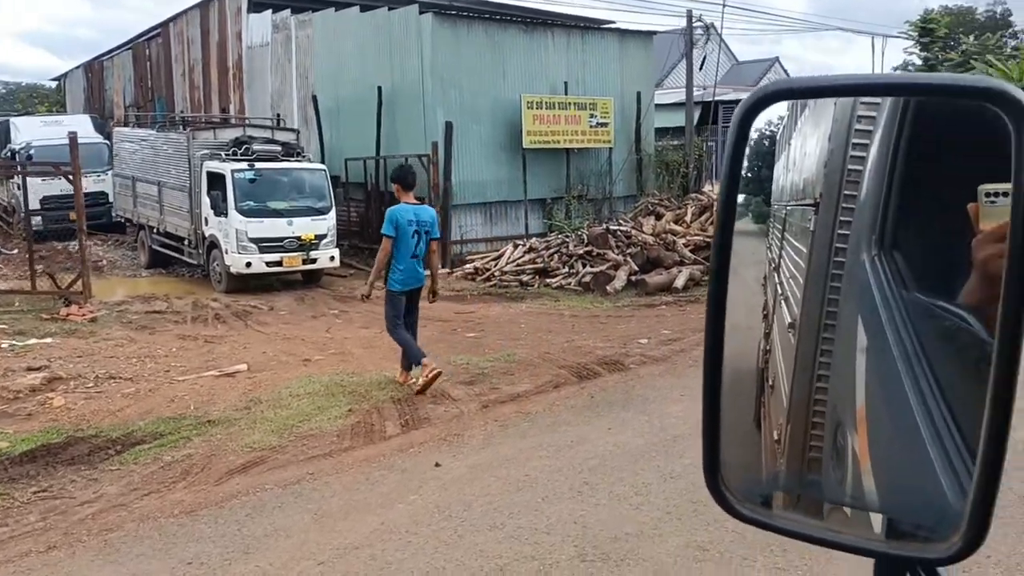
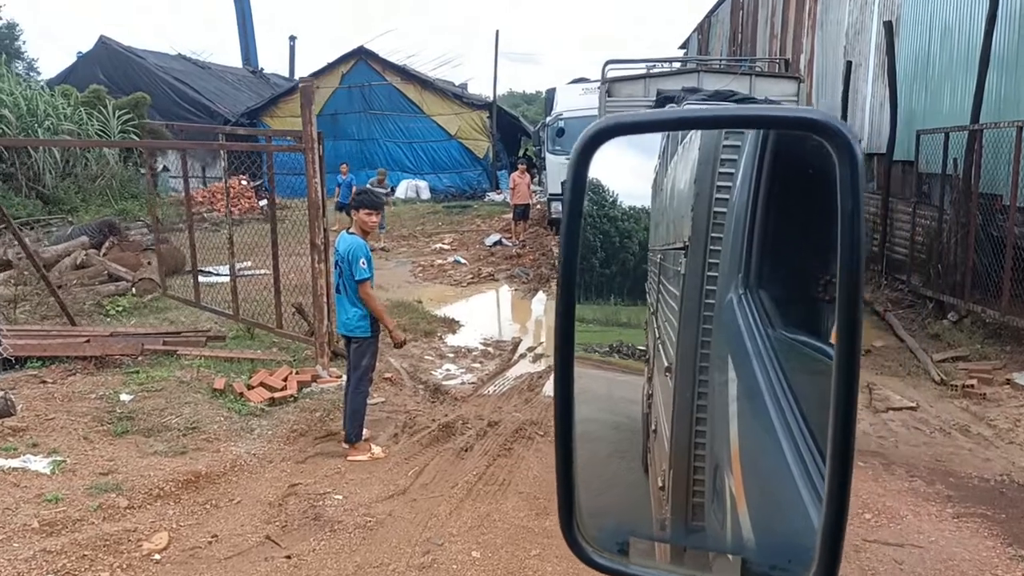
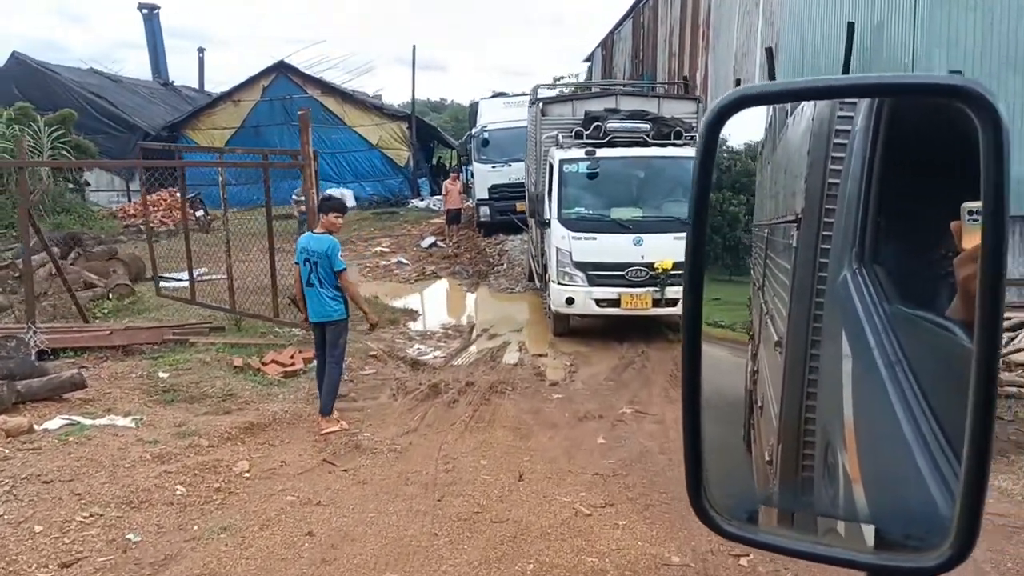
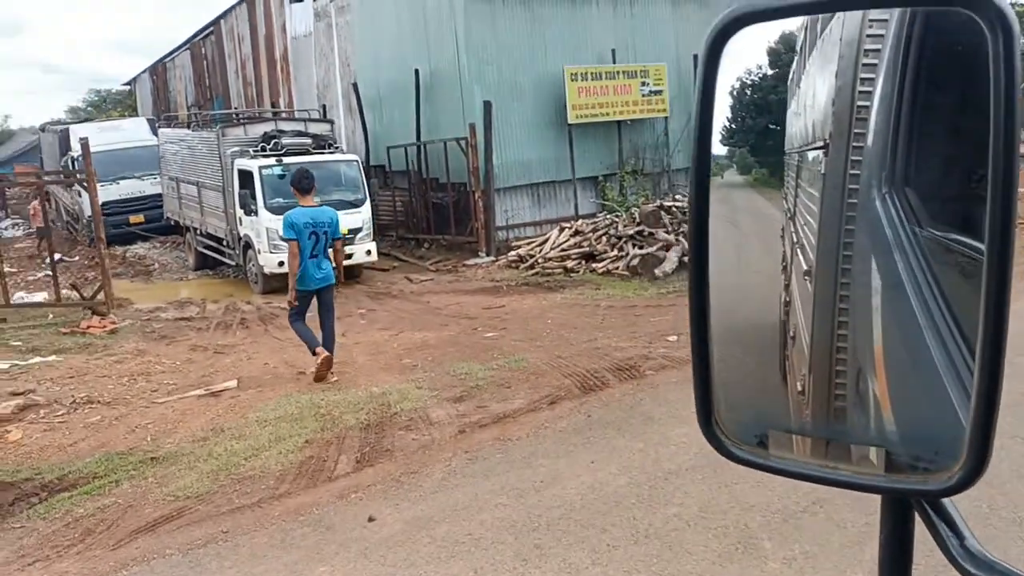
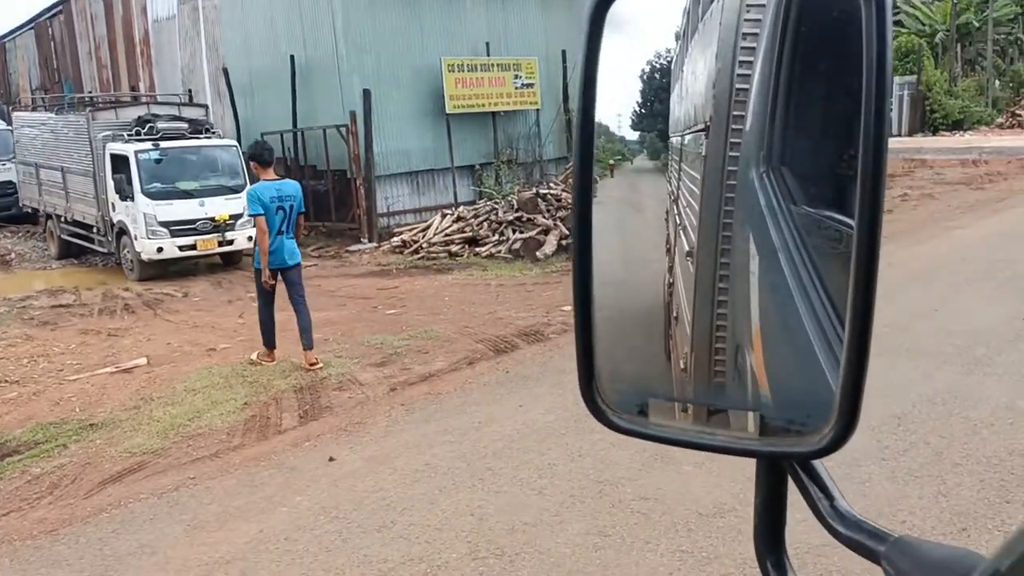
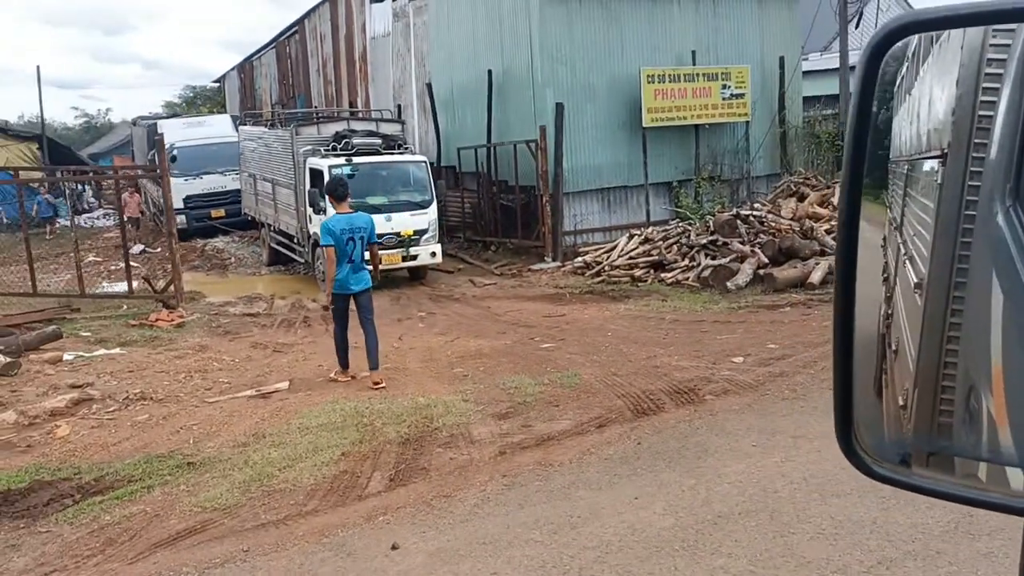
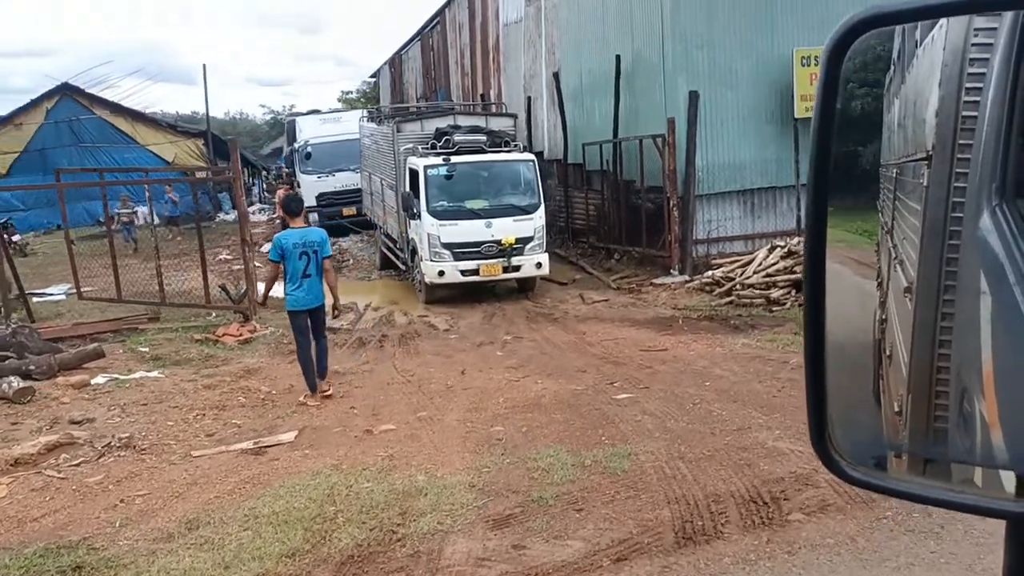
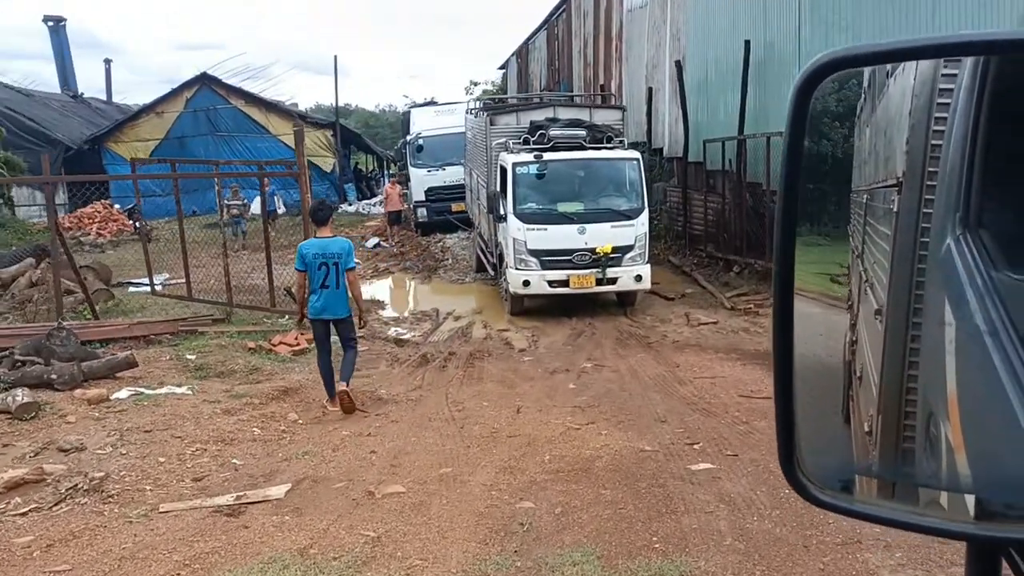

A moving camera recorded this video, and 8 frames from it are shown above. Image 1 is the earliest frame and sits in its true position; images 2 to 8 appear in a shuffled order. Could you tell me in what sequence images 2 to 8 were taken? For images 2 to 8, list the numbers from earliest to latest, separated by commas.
5, 4, 6, 7, 8, 3, 2
